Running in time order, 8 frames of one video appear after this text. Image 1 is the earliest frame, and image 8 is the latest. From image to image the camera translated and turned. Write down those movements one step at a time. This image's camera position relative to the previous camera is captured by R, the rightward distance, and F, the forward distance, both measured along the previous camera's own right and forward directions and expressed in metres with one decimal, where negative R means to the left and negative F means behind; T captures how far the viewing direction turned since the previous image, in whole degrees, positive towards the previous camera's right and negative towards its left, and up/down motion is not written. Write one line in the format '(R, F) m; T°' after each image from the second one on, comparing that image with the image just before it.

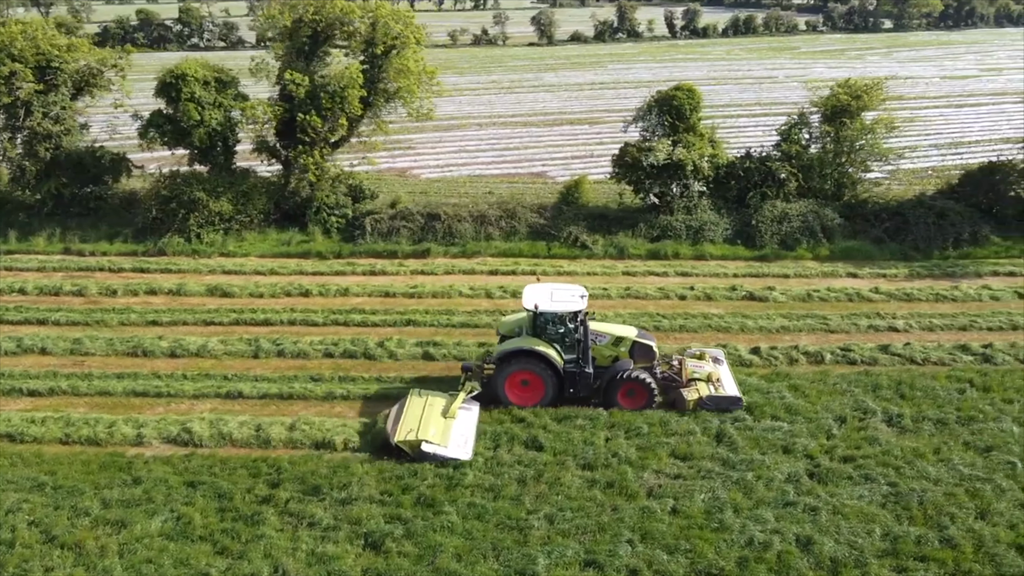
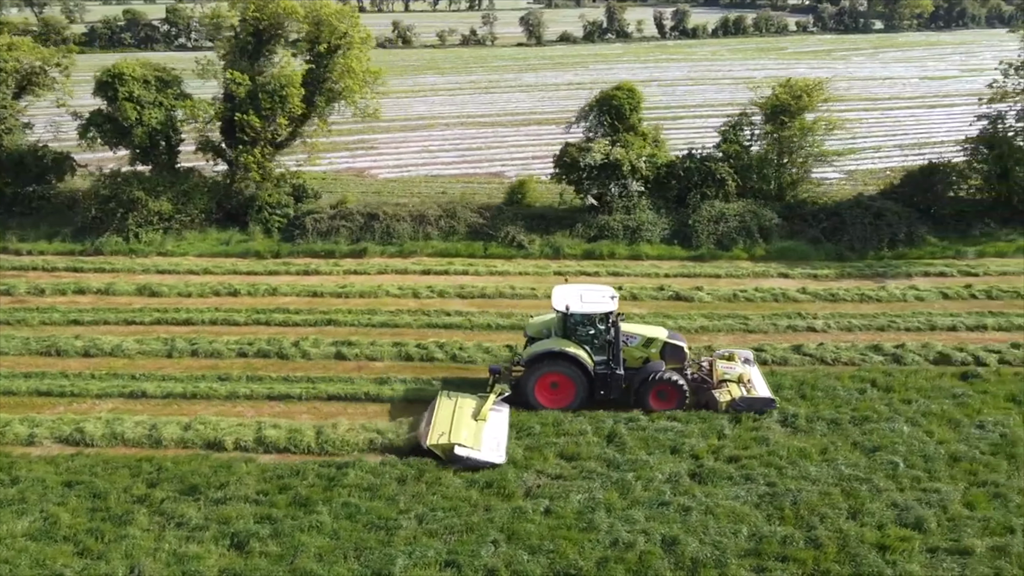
(+1.2, 0.0) m; 0°
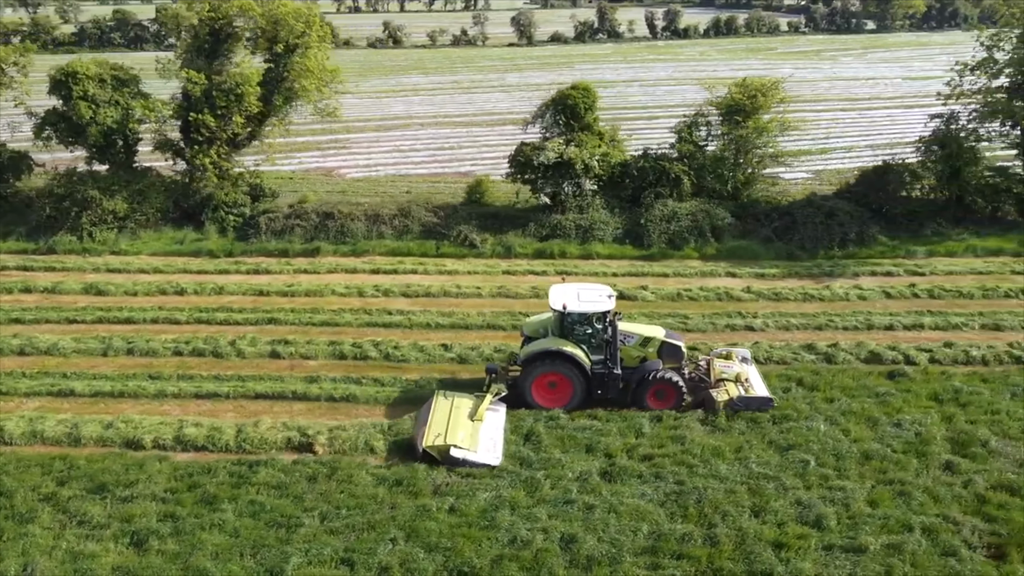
(+0.9, 0.0) m; 0°
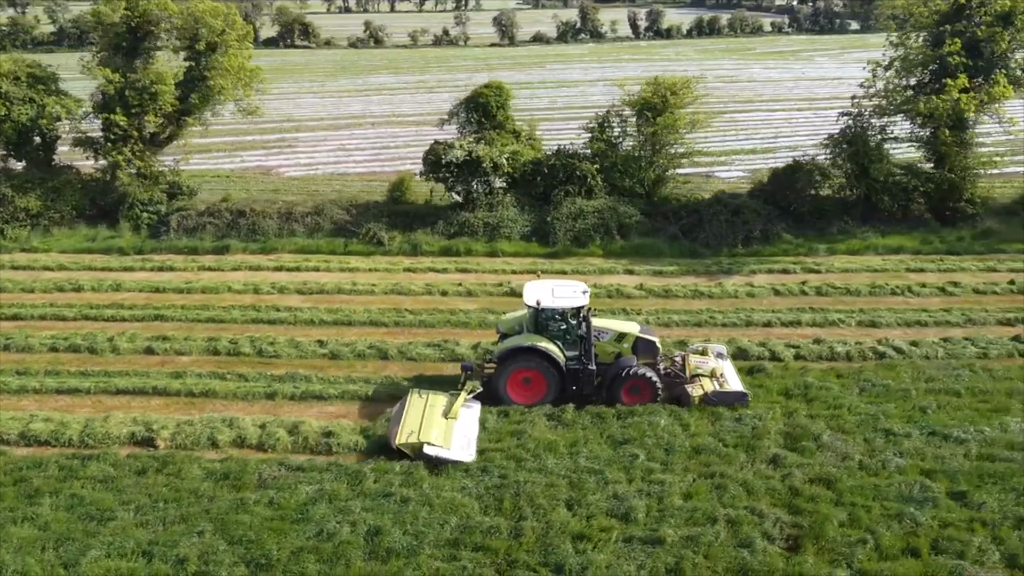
(+1.8, -0.1) m; 0°
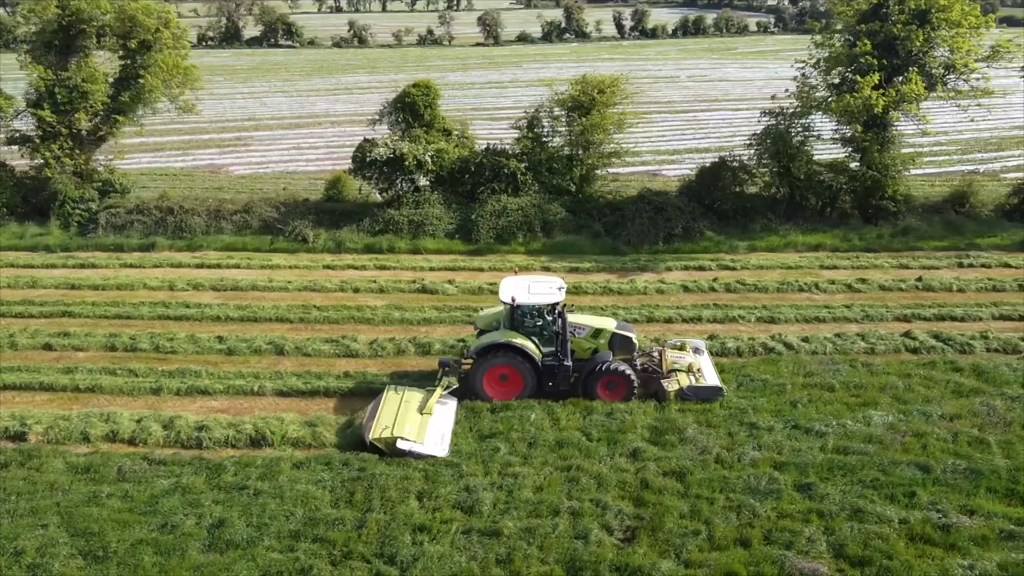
(+1.4, -0.1) m; 0°
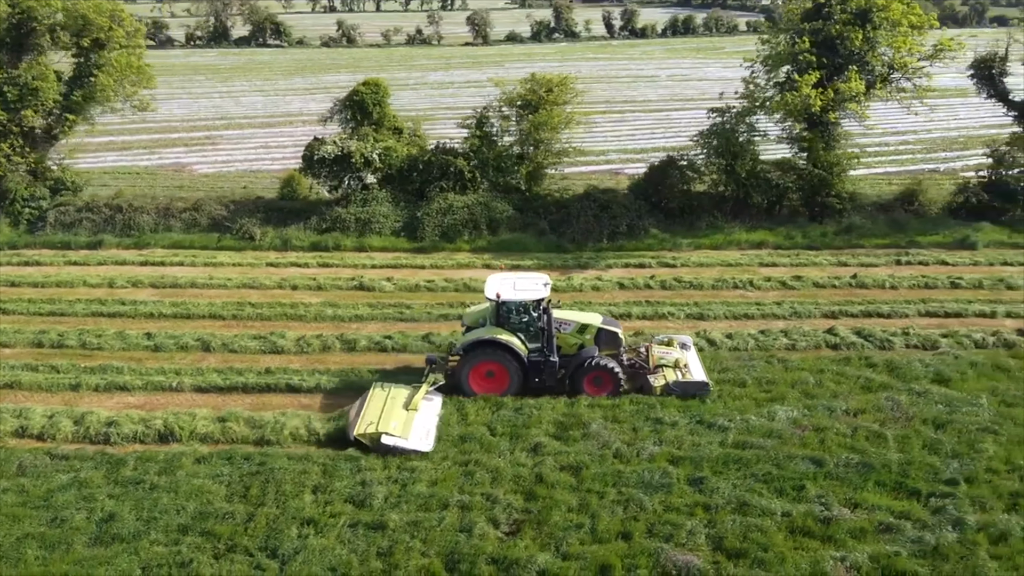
(+1.0, -0.1) m; 0°
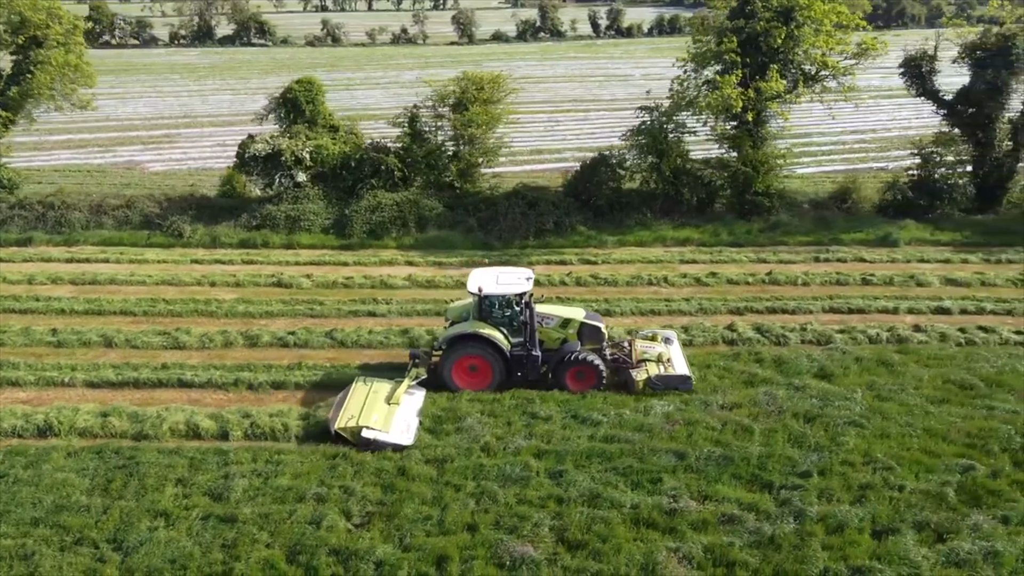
(+1.4, -0.1) m; 0°
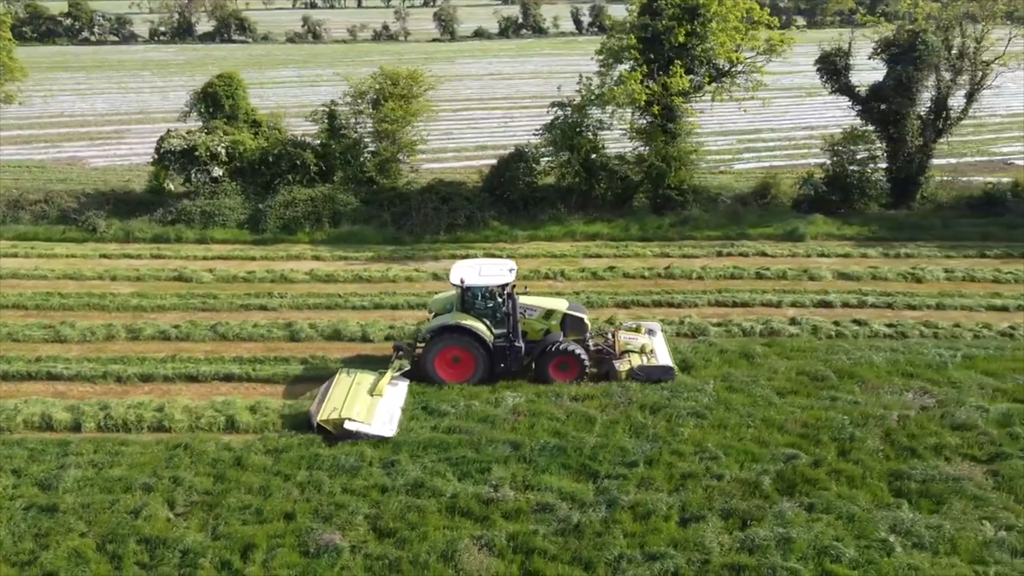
(+1.6, -0.1) m; 0°
